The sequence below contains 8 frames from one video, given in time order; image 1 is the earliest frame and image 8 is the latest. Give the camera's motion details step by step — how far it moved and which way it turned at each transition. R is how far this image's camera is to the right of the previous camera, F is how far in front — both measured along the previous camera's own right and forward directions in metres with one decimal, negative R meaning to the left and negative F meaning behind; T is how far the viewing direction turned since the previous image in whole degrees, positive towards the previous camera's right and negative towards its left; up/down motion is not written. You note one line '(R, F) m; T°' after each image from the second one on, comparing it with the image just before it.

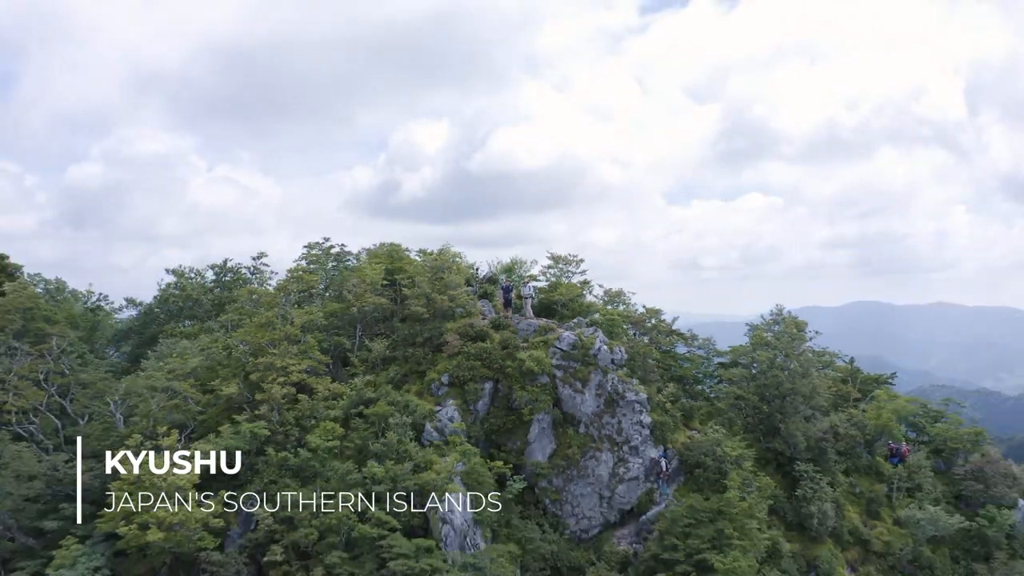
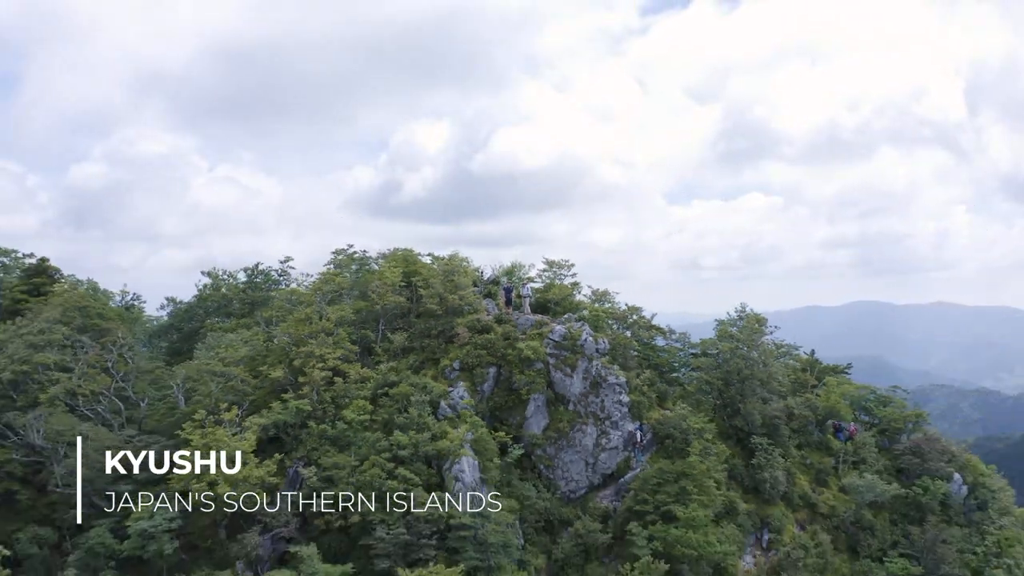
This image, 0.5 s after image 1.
(0.0, -2.2) m; 0°
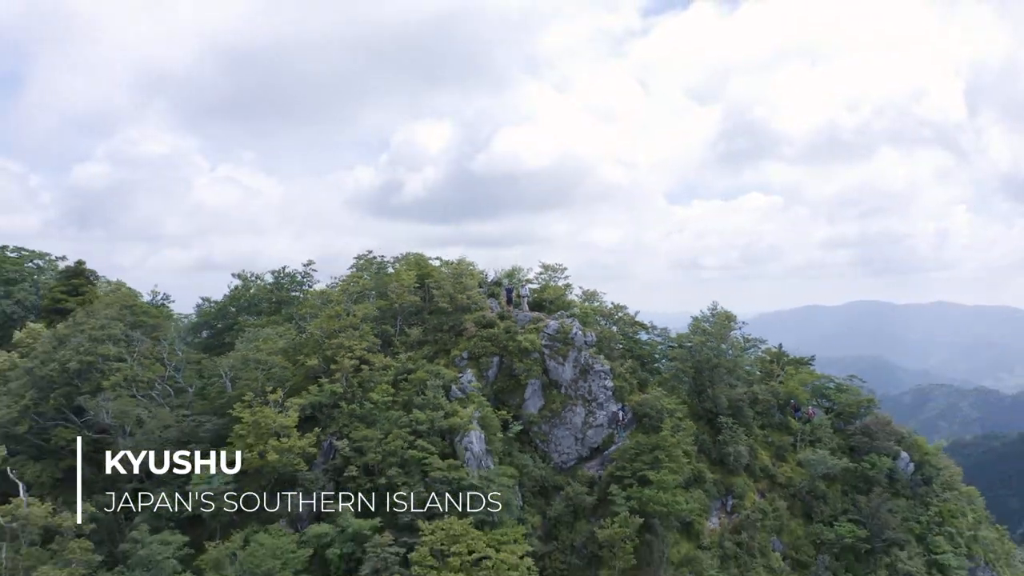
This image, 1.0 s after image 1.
(0.0, -2.4) m; 0°
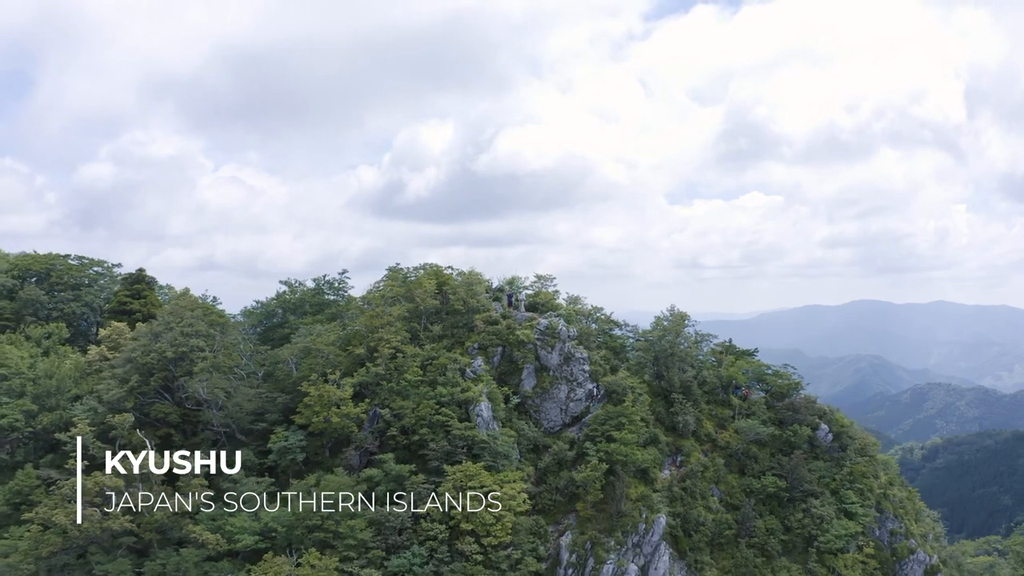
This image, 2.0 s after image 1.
(0.0, -5.0) m; 0°
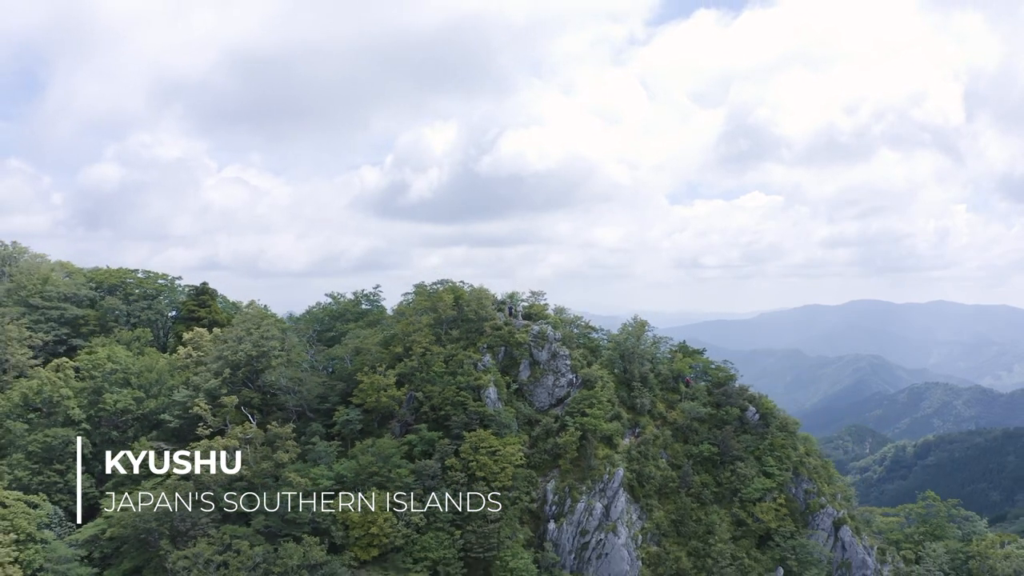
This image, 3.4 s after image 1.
(0.0, -7.2) m; 0°
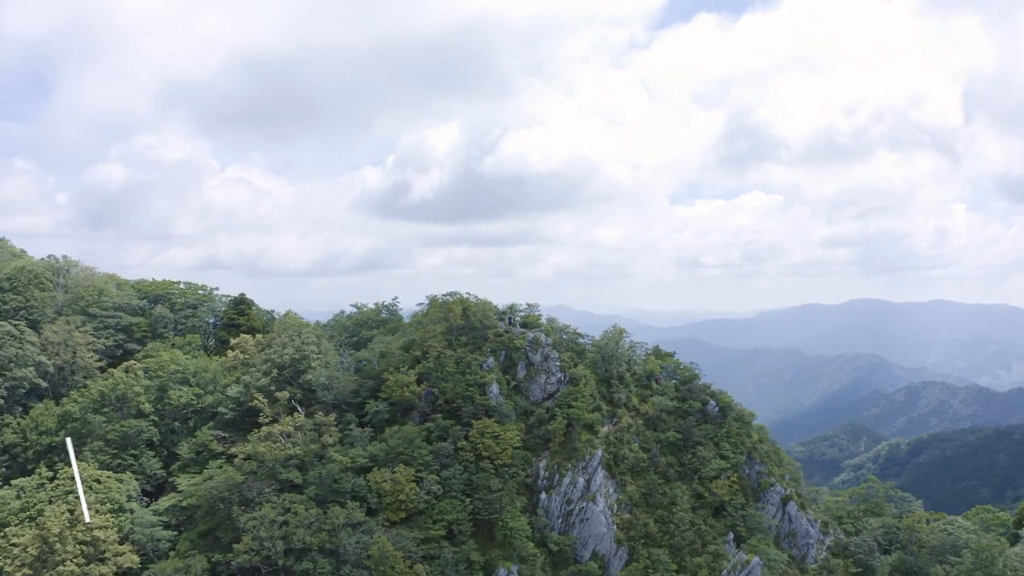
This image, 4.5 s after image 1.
(+0.1, -6.0) m; 0°
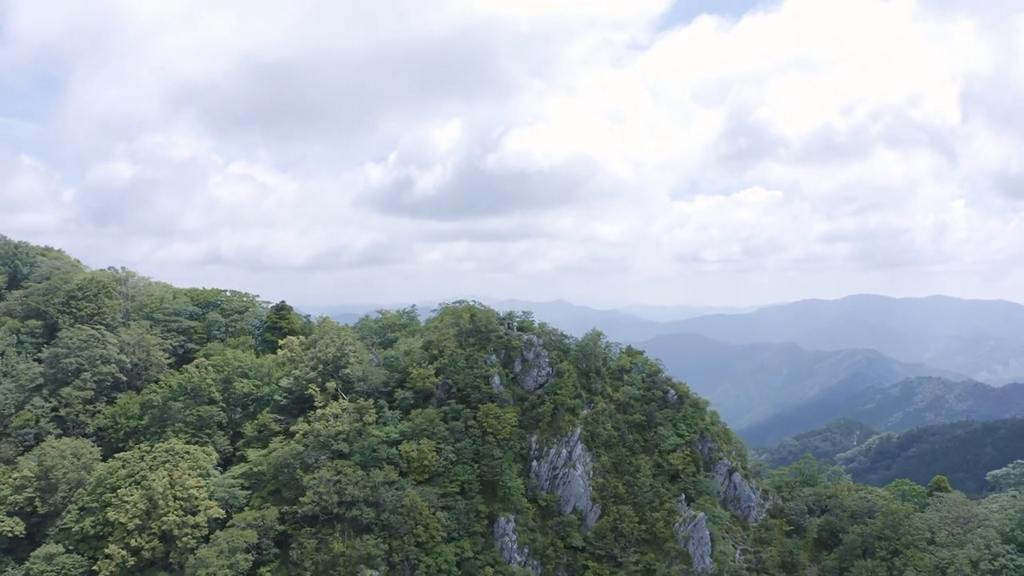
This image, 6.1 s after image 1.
(+0.2, -8.9) m; 0°
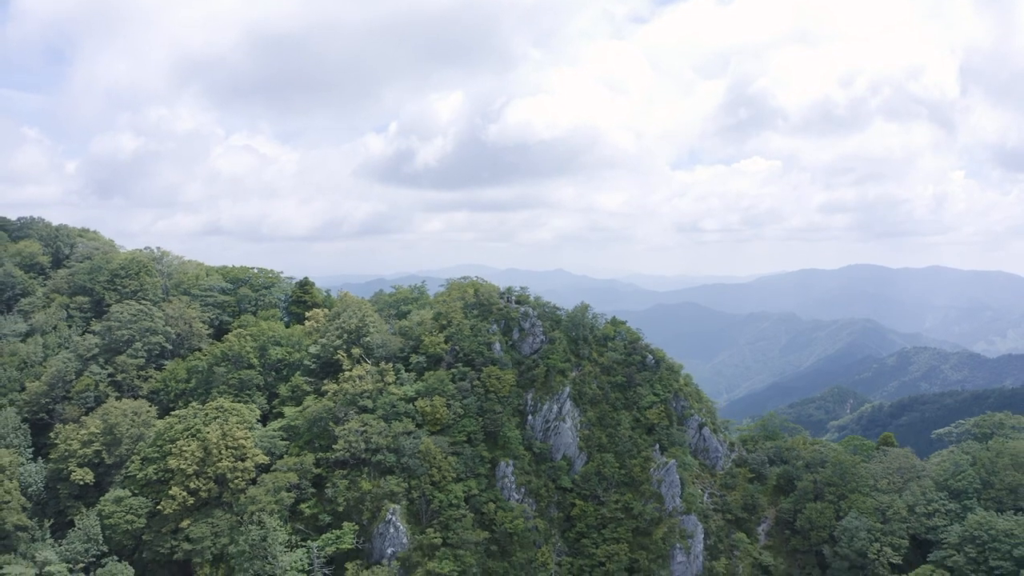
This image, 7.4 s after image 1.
(+0.3, -6.5) m; 0°
